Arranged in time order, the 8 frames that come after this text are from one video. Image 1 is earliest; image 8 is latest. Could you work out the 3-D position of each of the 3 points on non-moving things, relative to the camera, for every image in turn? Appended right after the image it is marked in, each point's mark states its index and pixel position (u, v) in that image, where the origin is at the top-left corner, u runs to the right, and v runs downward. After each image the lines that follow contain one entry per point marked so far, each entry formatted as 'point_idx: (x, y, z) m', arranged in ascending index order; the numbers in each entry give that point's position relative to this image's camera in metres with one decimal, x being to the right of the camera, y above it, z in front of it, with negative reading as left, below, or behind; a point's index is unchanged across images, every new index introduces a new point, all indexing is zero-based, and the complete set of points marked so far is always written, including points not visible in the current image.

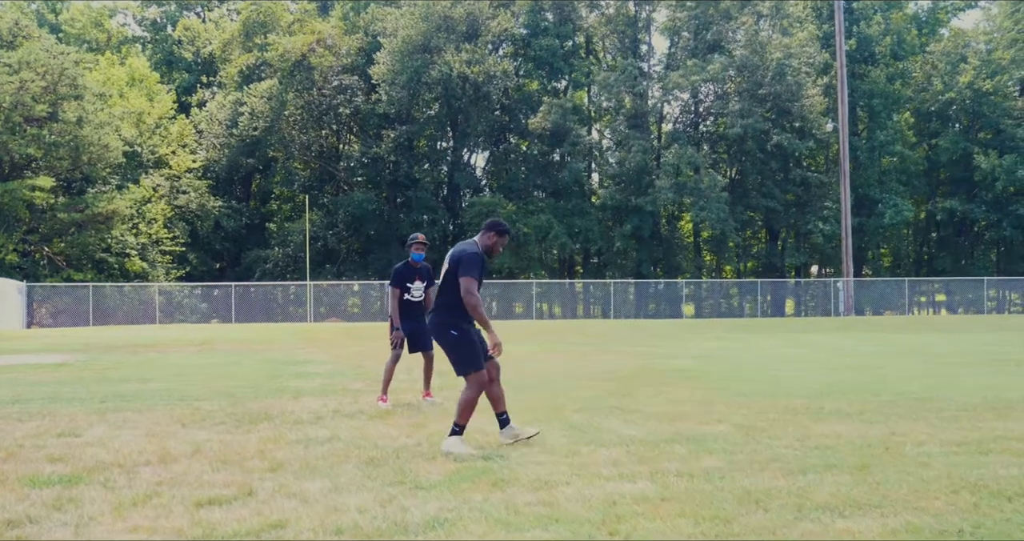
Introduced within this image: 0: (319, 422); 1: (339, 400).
0: (-1.4, -1.1, +7.9) m
1: (-1.4, -1.1, +9.3) m
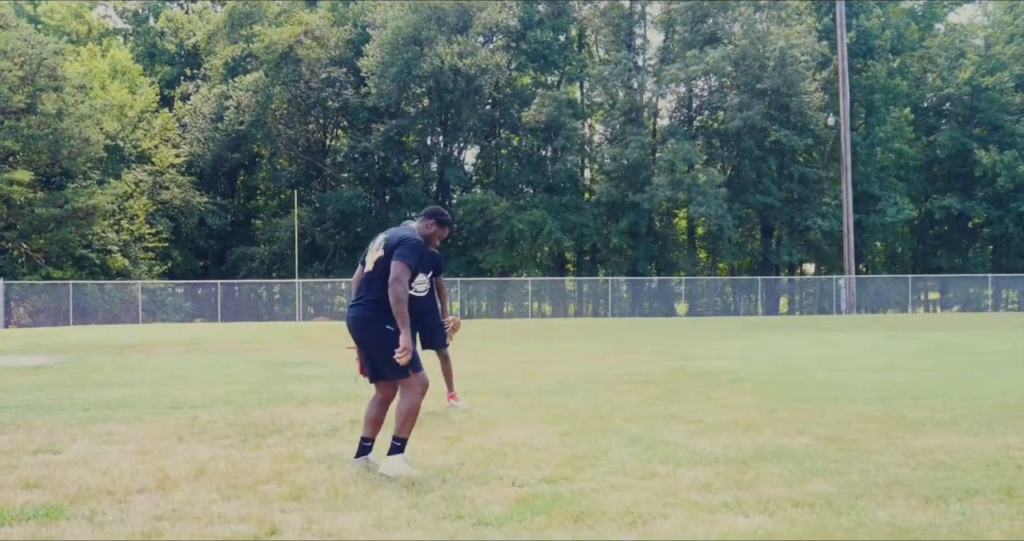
0: (-1.1, -1.0, +6.8) m
1: (-1.2, -1.0, +8.3) m
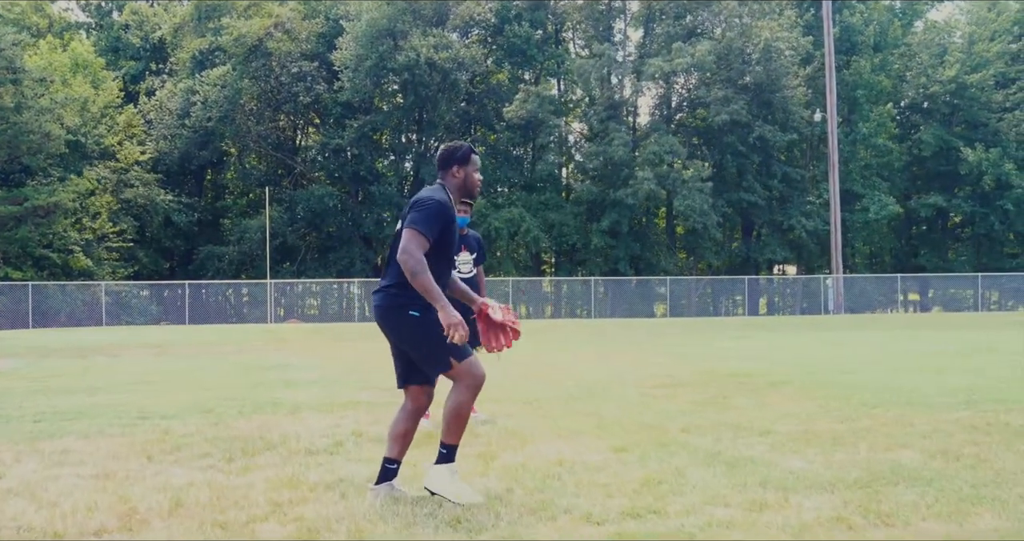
0: (-0.9, -0.9, +5.6) m
1: (-1.0, -1.0, +7.1) m
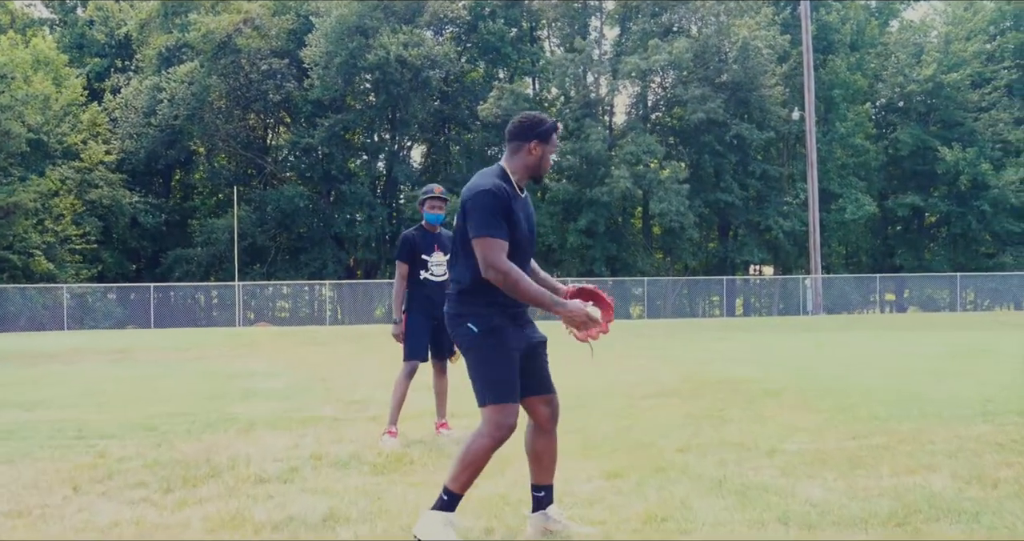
0: (-1.0, -1.0, +5.0) m
1: (-1.1, -1.0, +6.4) m
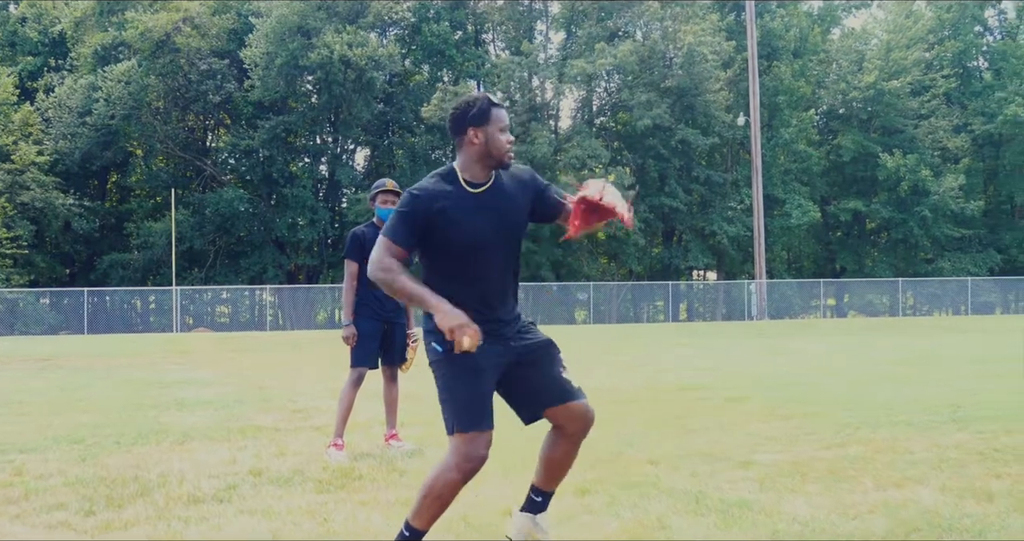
0: (-1.1, -1.0, +4.5) m
1: (-1.4, -1.0, +5.9) m
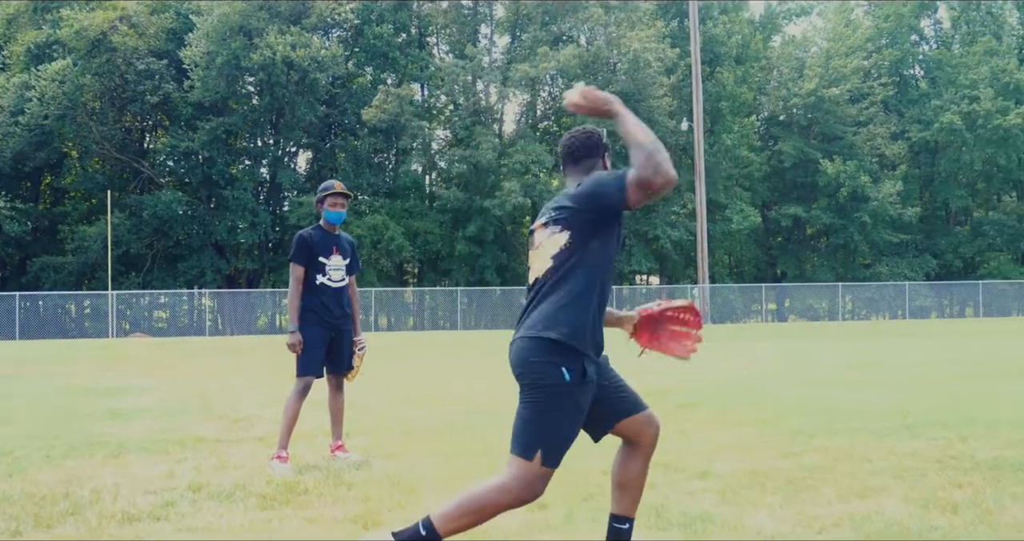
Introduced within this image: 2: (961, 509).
0: (-1.3, -1.0, +4.3) m
1: (-1.6, -1.0, +5.7) m
2: (+1.7, -0.9, +4.1) m
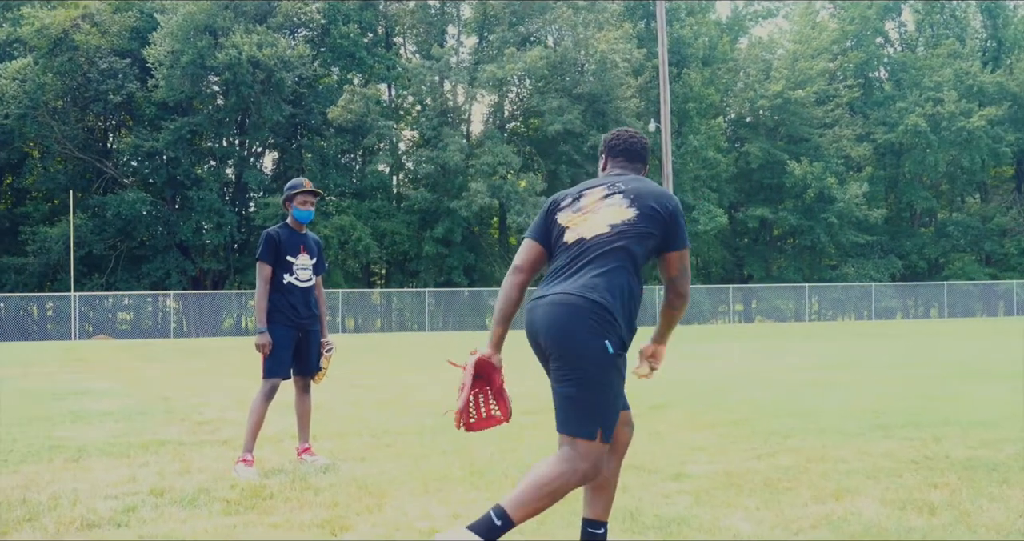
0: (-1.4, -1.0, +4.2) m
1: (-1.8, -1.0, +5.5) m
2: (+1.6, -0.9, +4.1) m
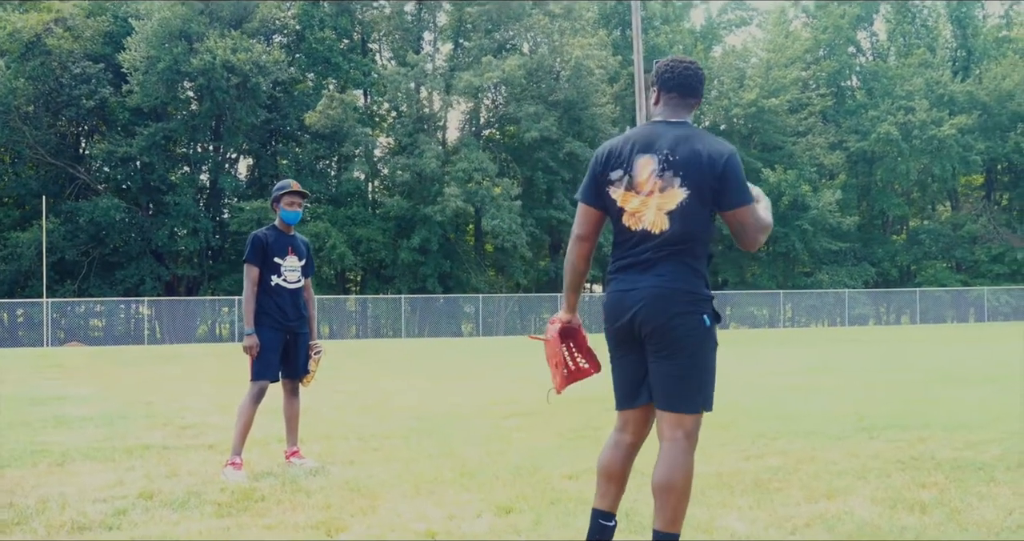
0: (-1.4, -1.0, +4.1) m
1: (-1.8, -1.0, +5.5) m
2: (+1.6, -0.9, +4.1) m
